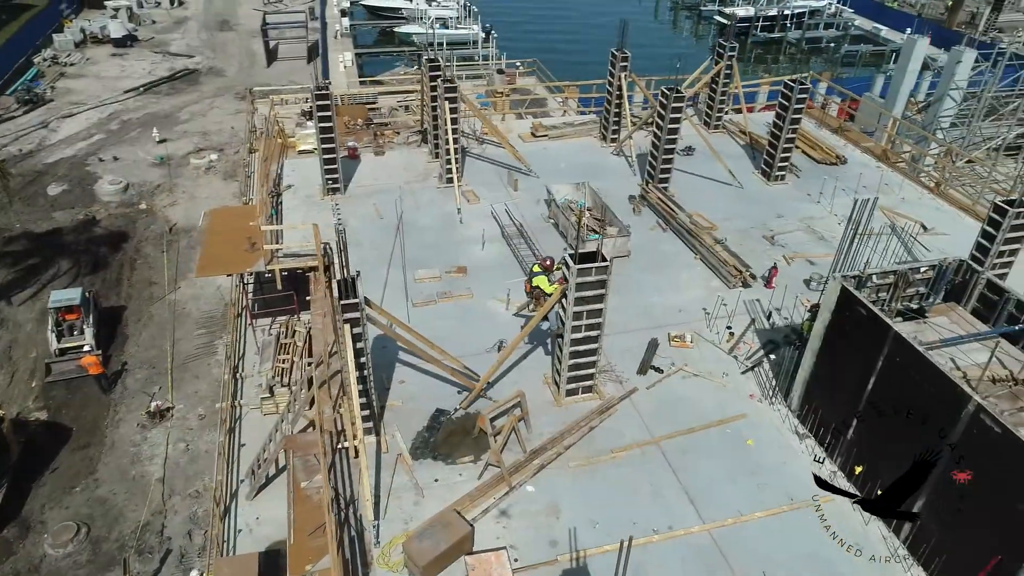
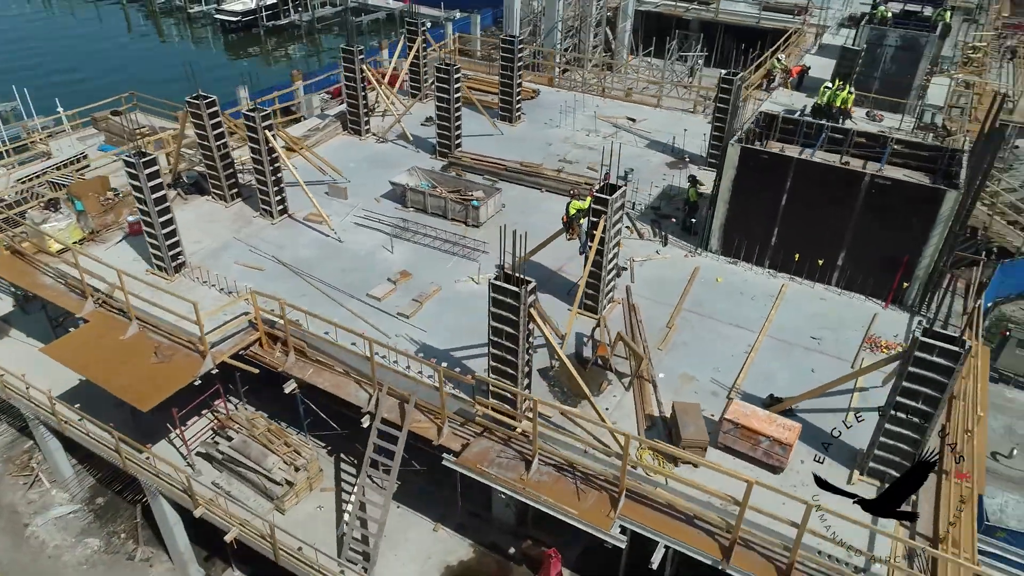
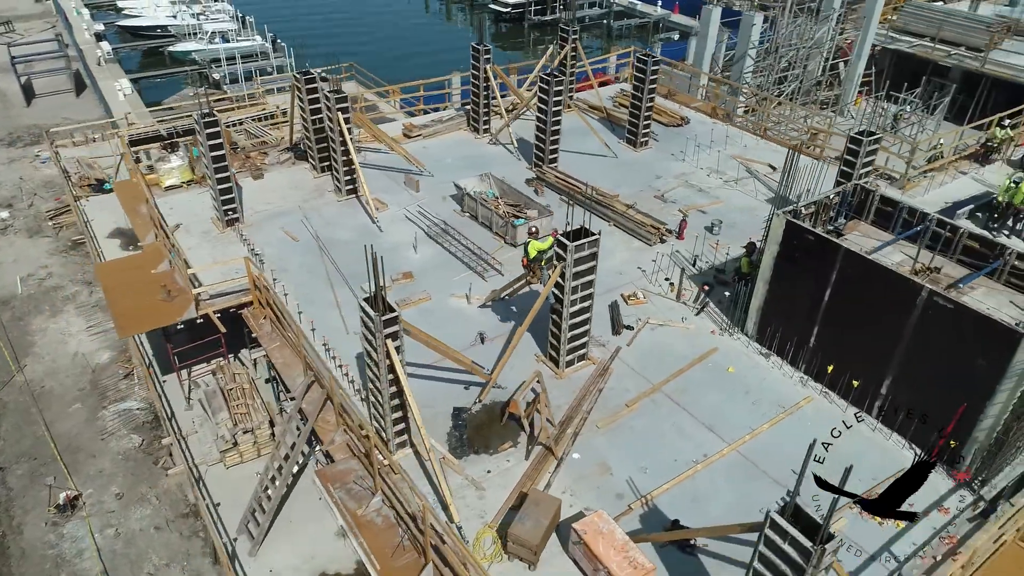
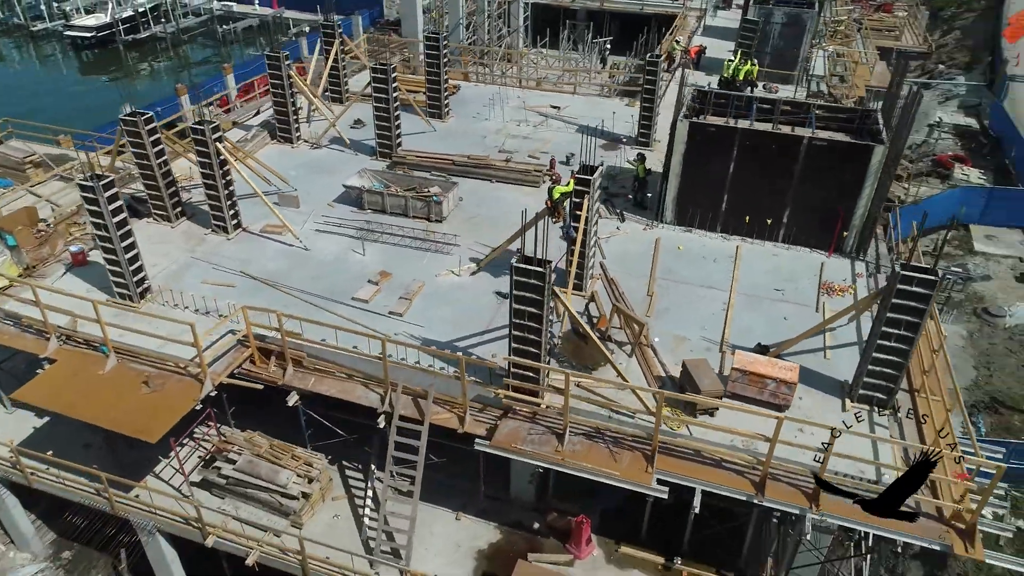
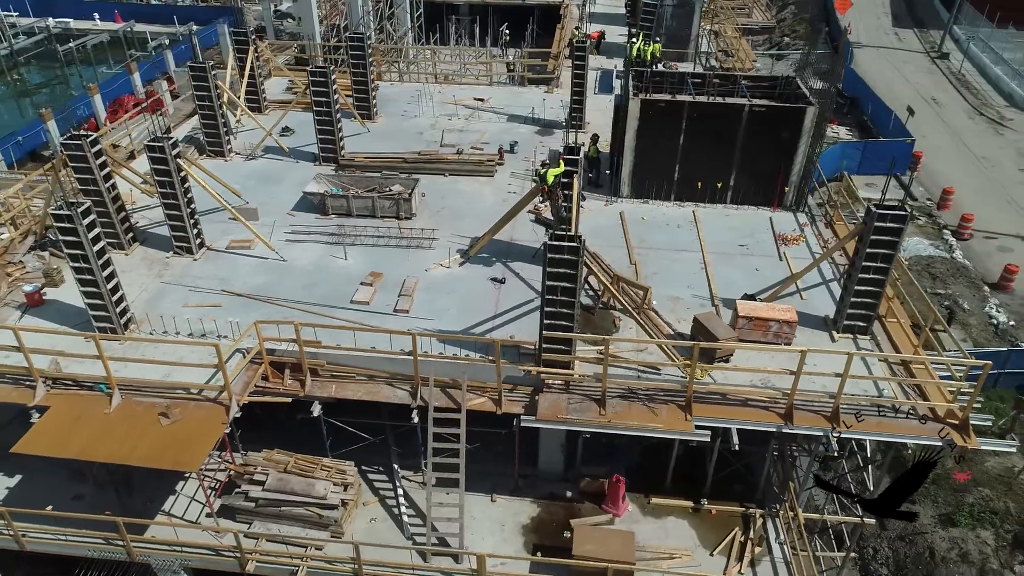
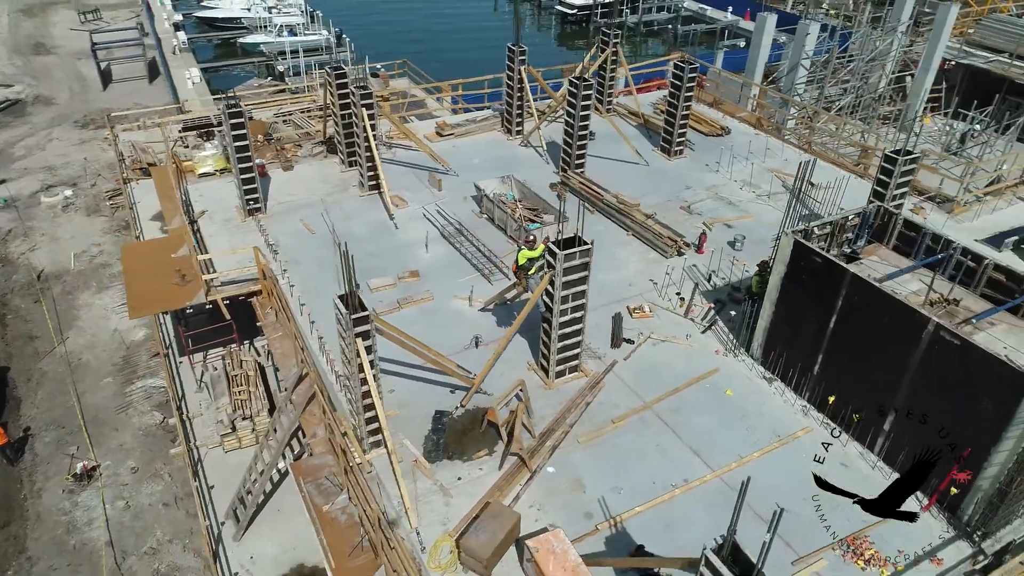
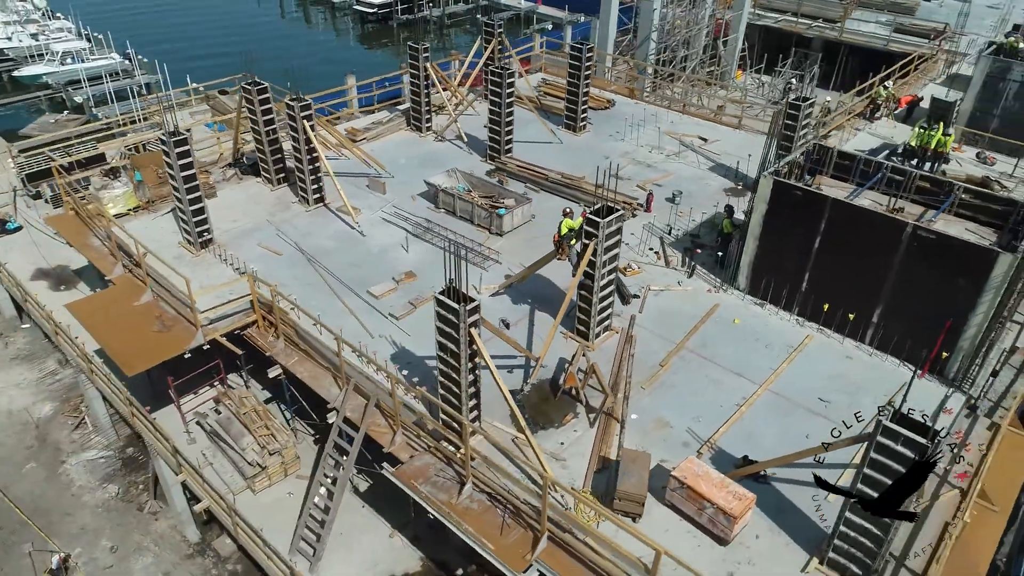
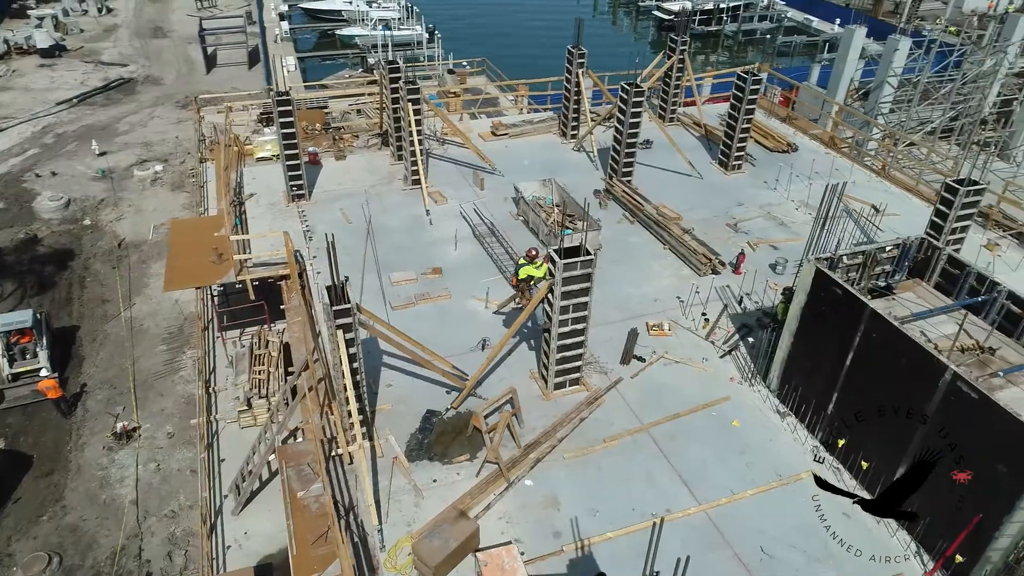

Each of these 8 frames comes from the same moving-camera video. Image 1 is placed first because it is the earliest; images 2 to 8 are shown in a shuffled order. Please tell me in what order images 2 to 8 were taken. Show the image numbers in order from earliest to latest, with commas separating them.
8, 6, 3, 7, 2, 4, 5
